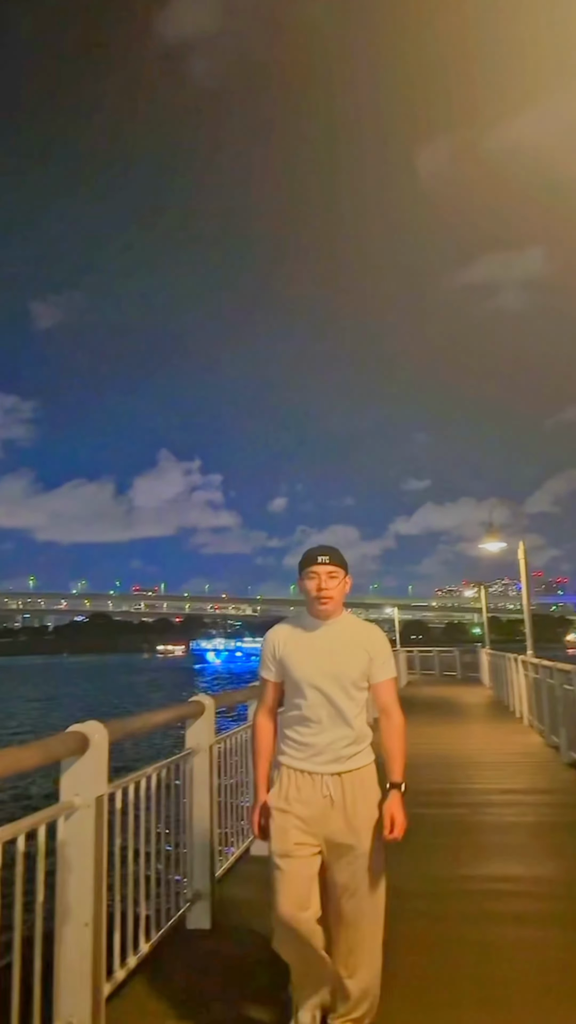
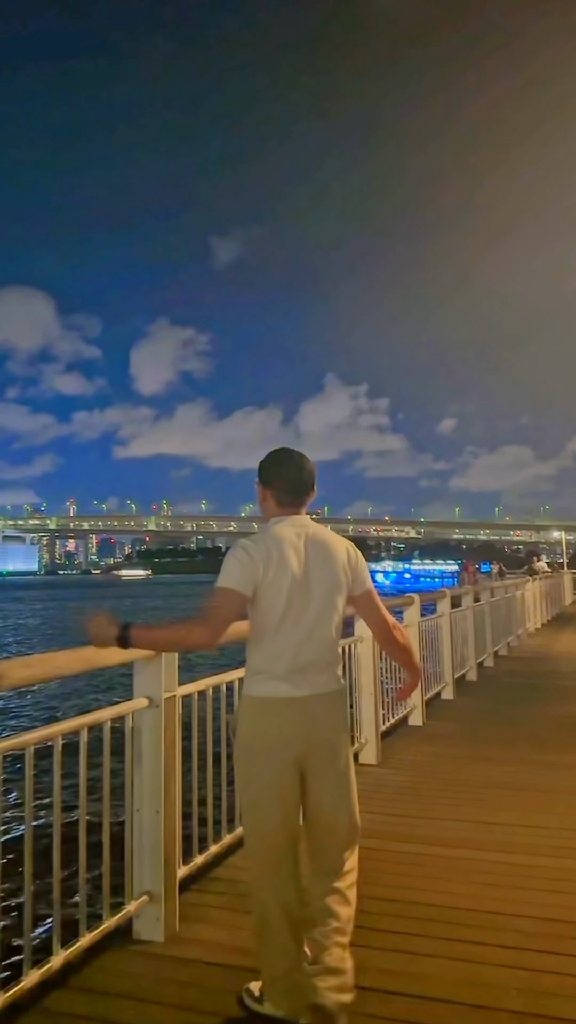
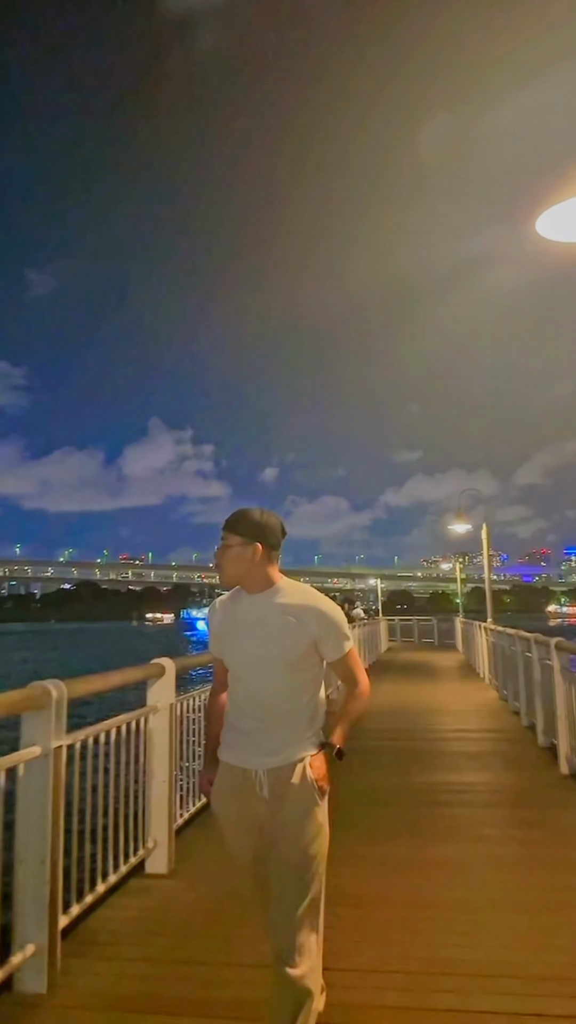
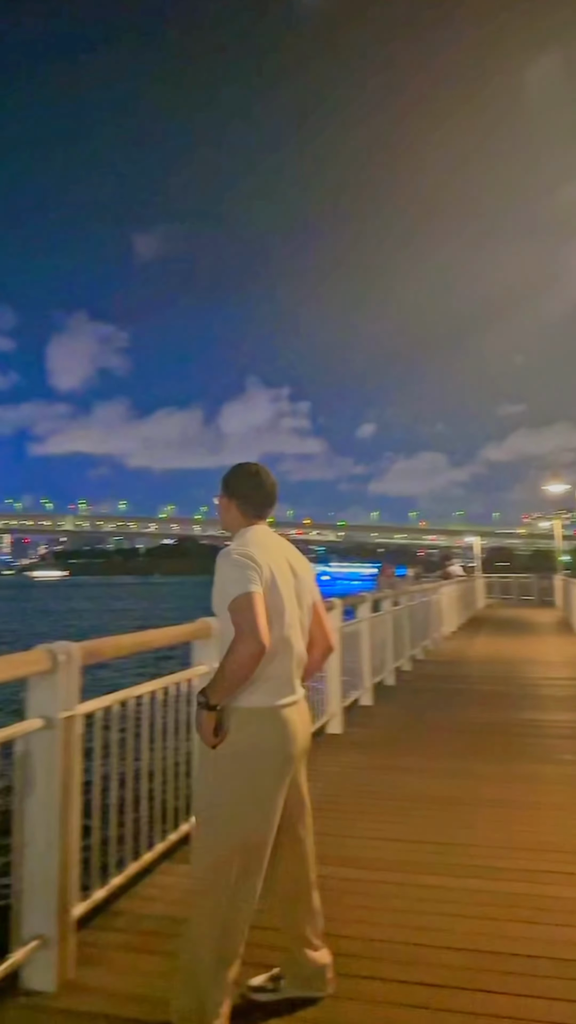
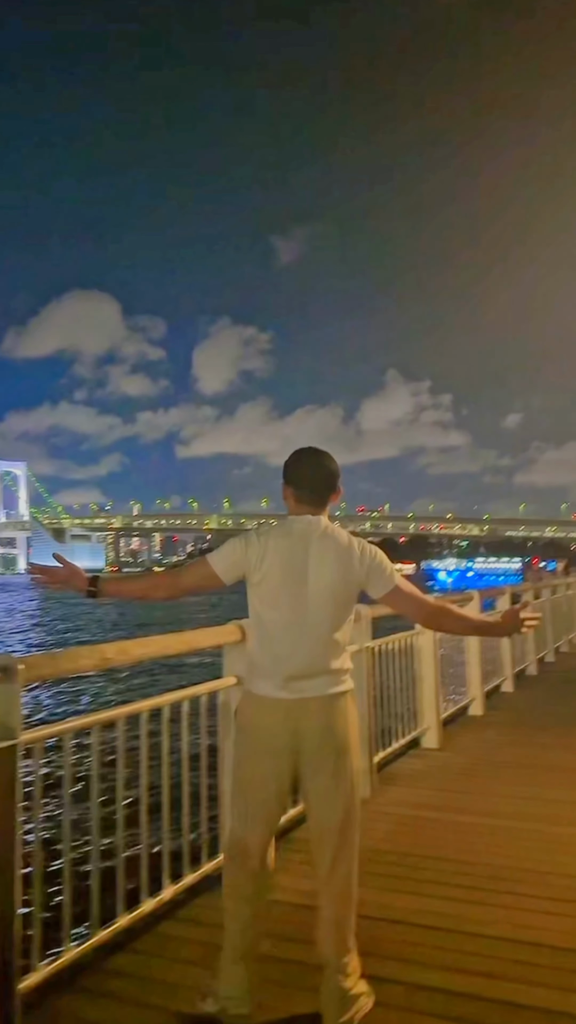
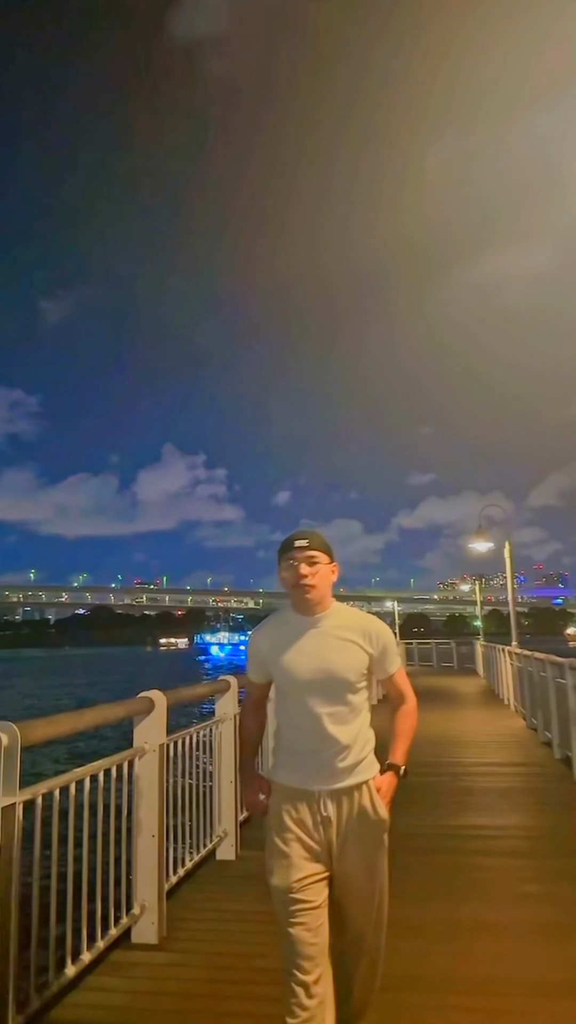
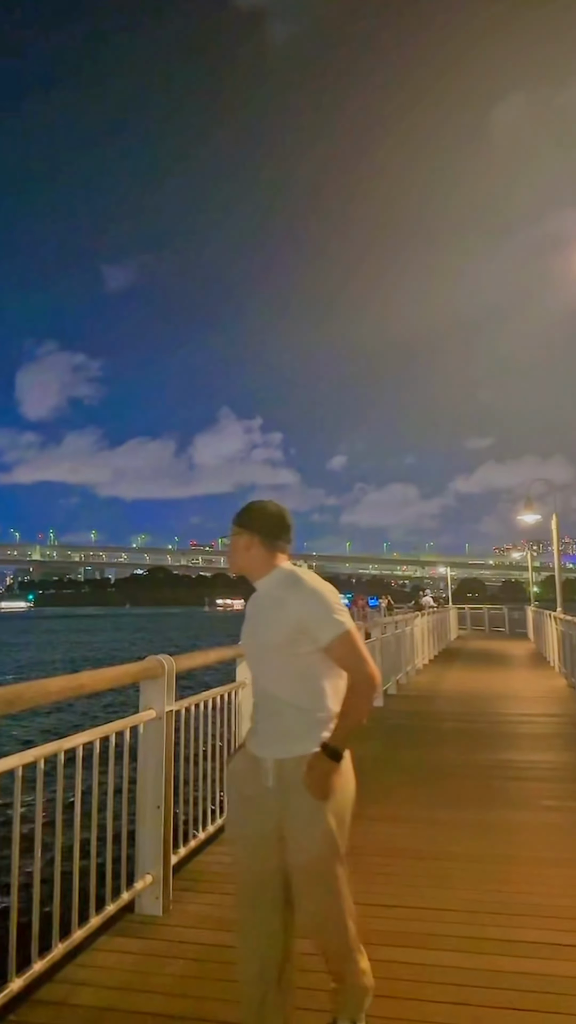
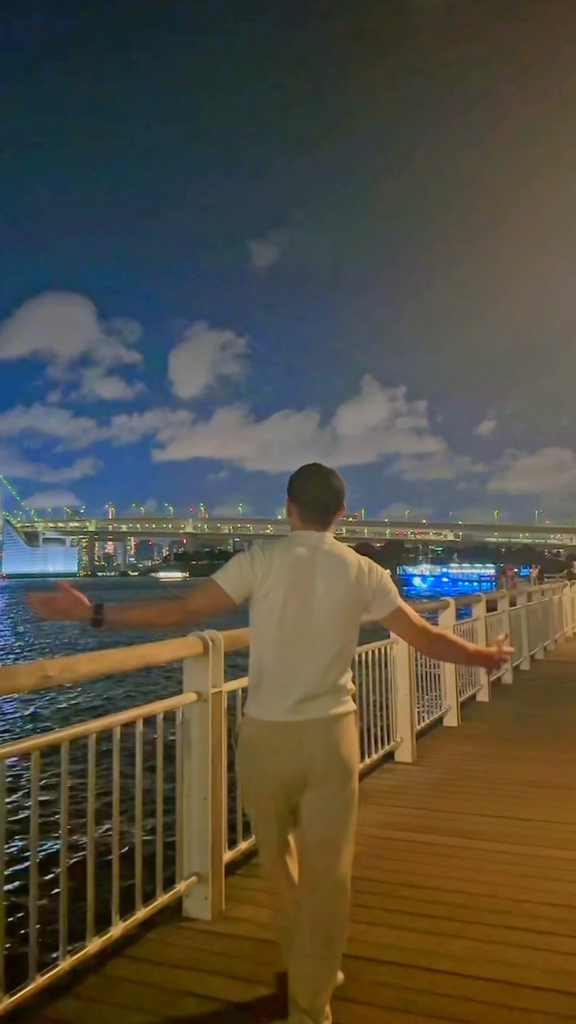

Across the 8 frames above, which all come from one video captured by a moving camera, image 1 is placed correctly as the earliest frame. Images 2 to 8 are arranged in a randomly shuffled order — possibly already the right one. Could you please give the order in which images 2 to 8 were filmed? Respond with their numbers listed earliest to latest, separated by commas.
6, 3, 7, 4, 2, 8, 5
